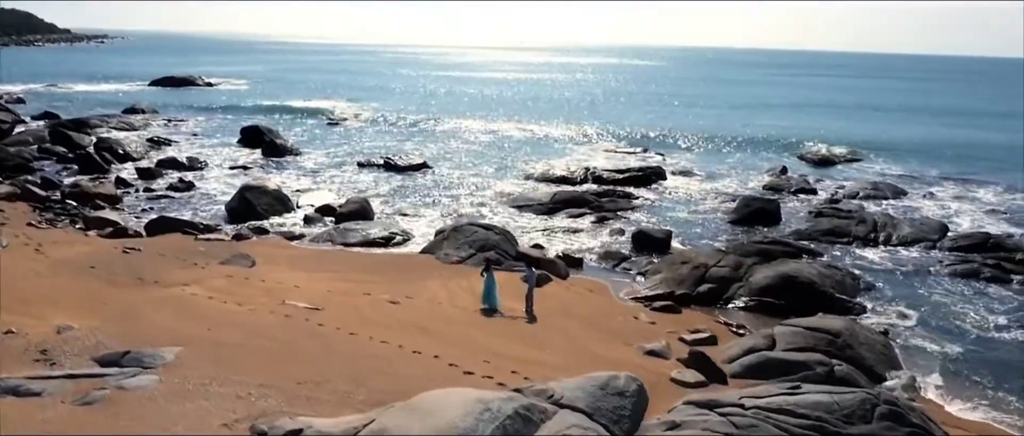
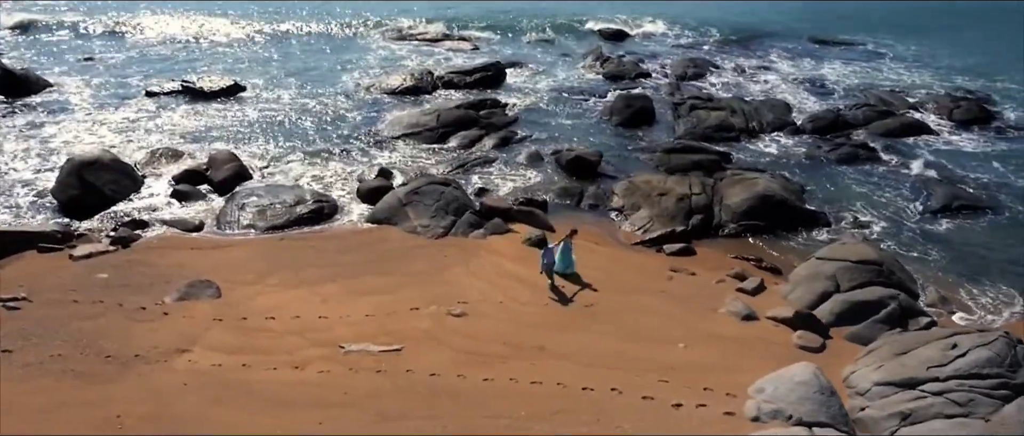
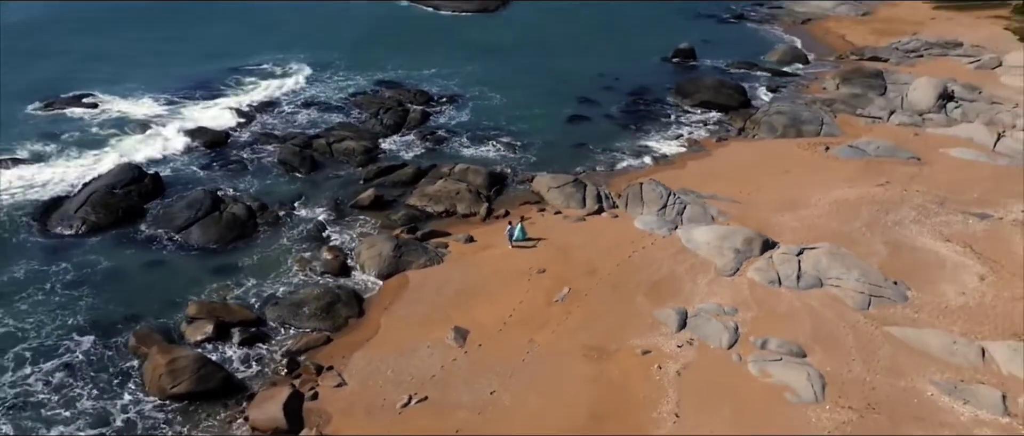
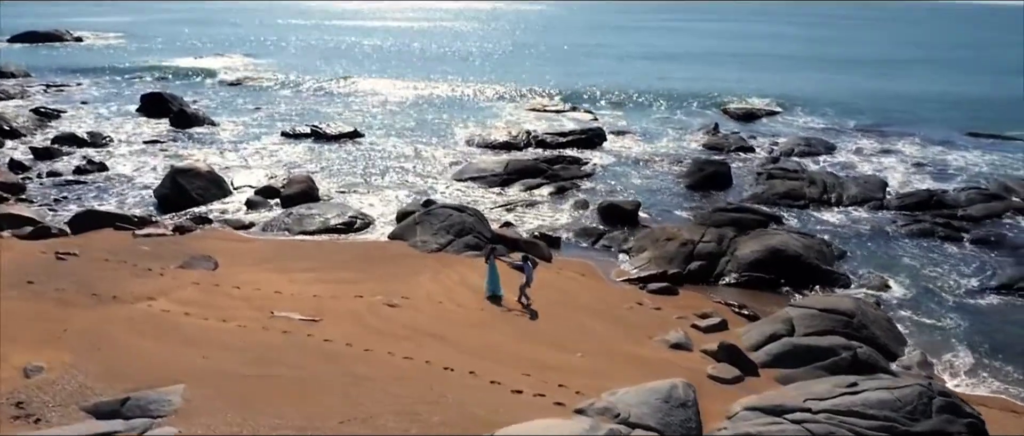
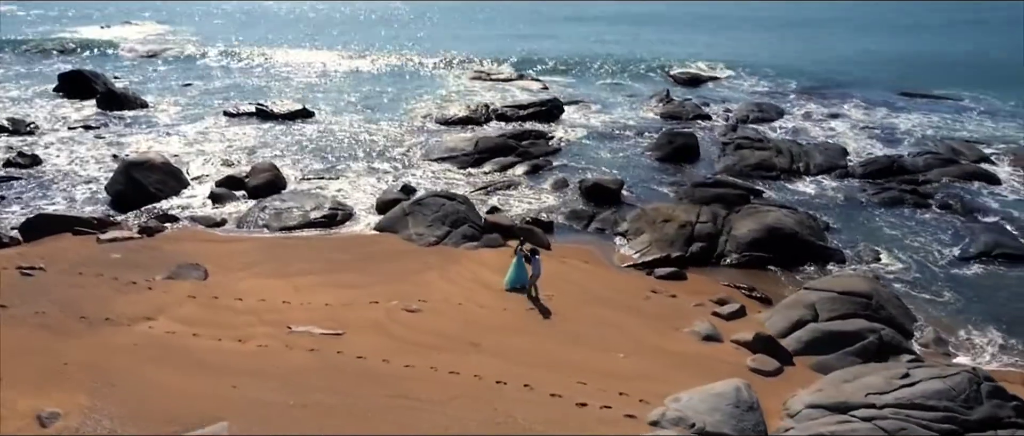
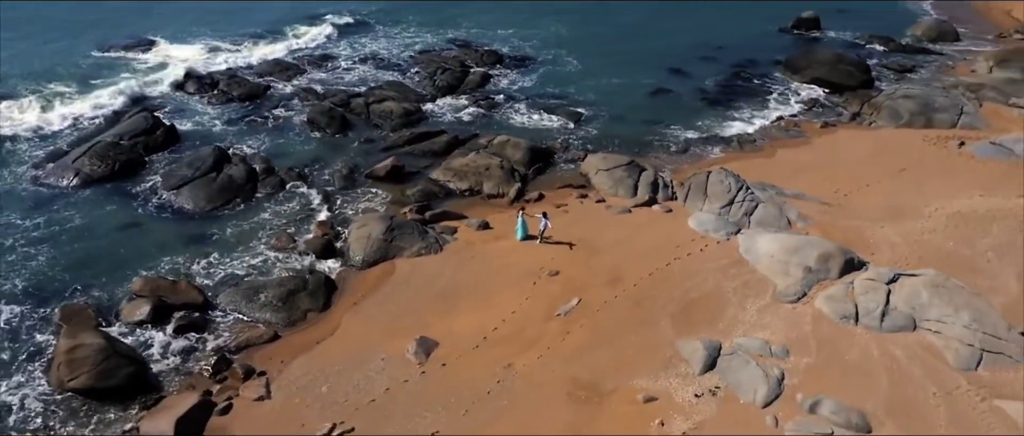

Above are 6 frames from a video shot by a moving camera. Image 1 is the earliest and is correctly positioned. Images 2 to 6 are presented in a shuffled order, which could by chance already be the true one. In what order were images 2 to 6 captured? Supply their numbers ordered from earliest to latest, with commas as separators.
4, 5, 2, 6, 3
